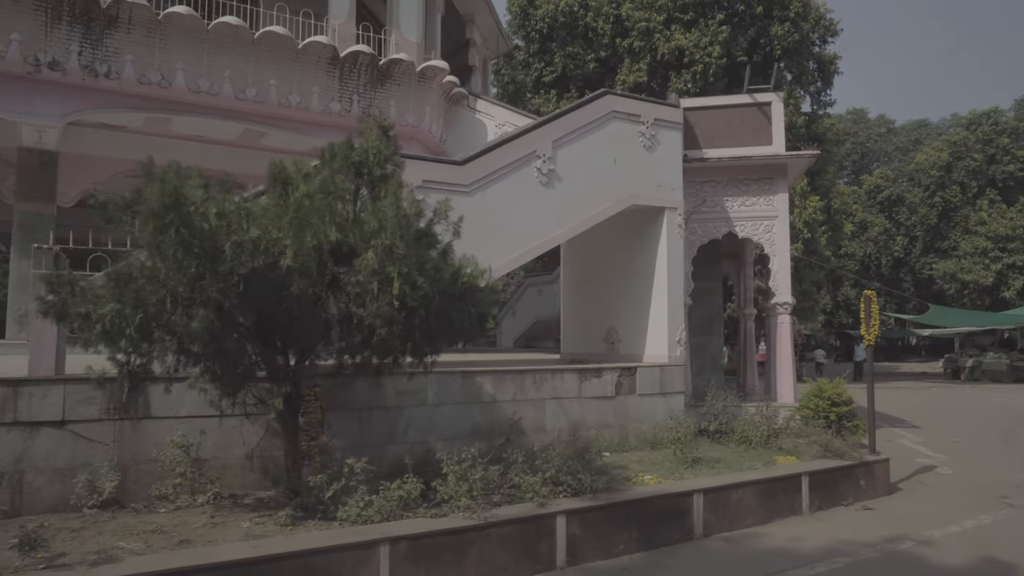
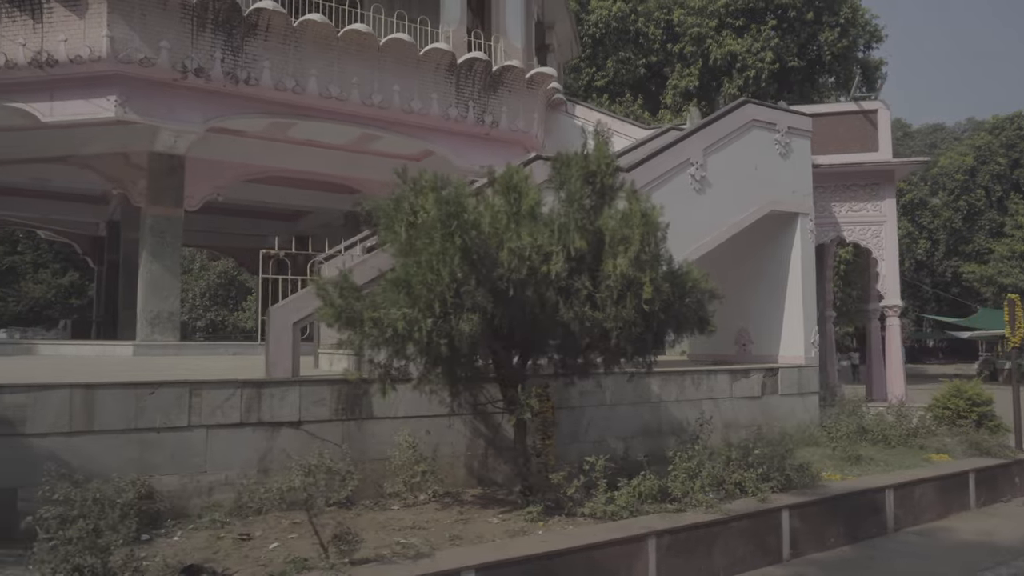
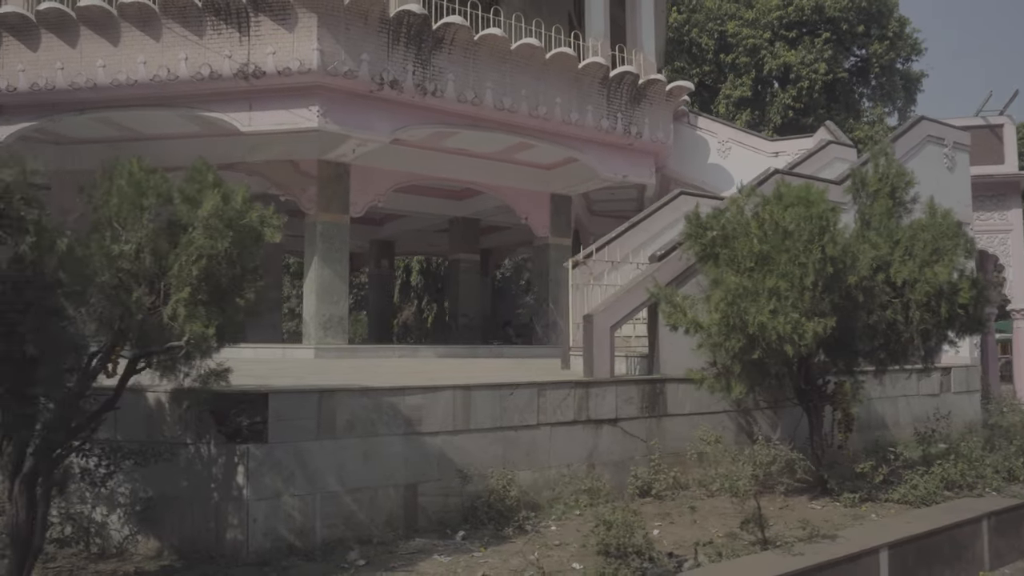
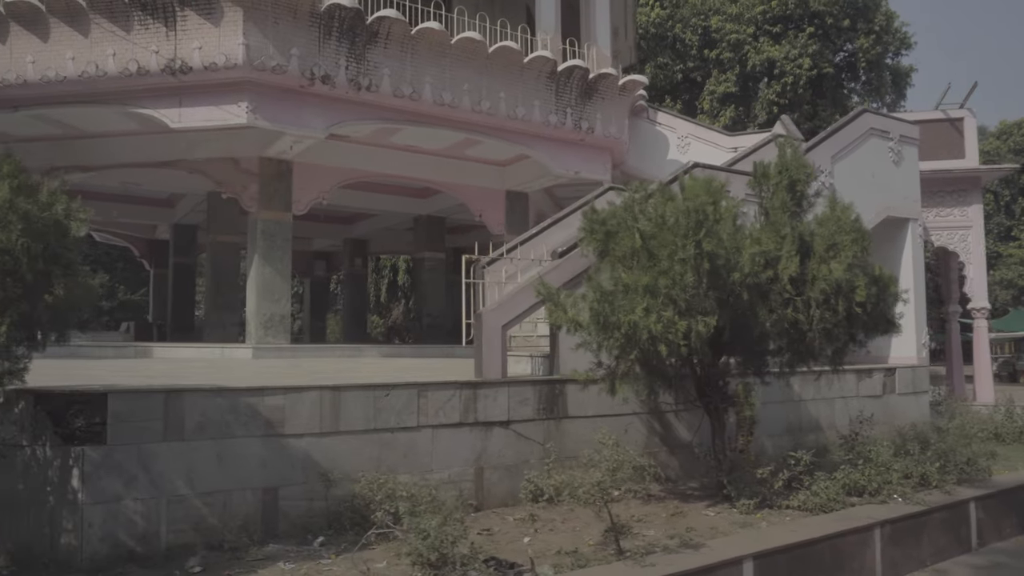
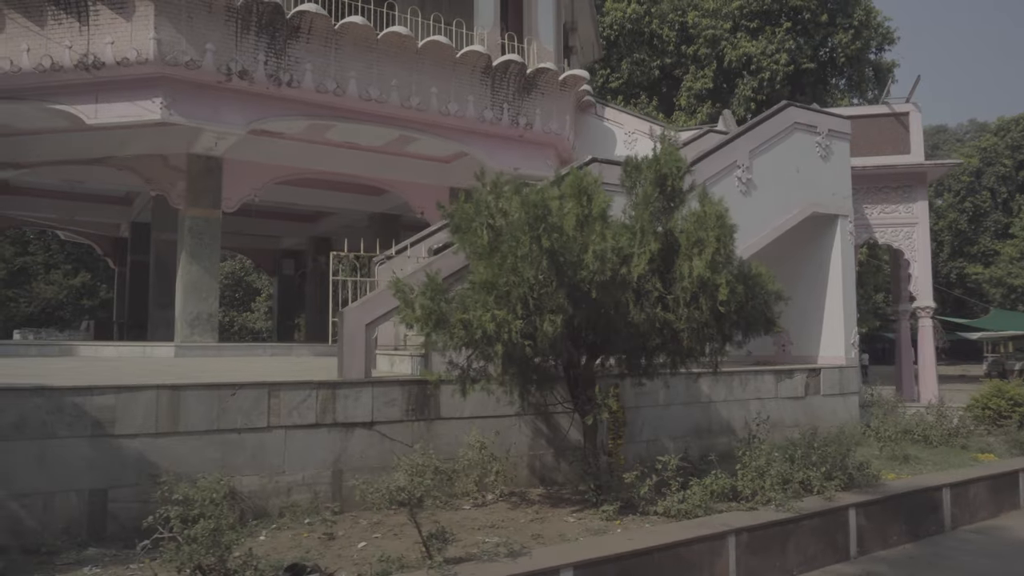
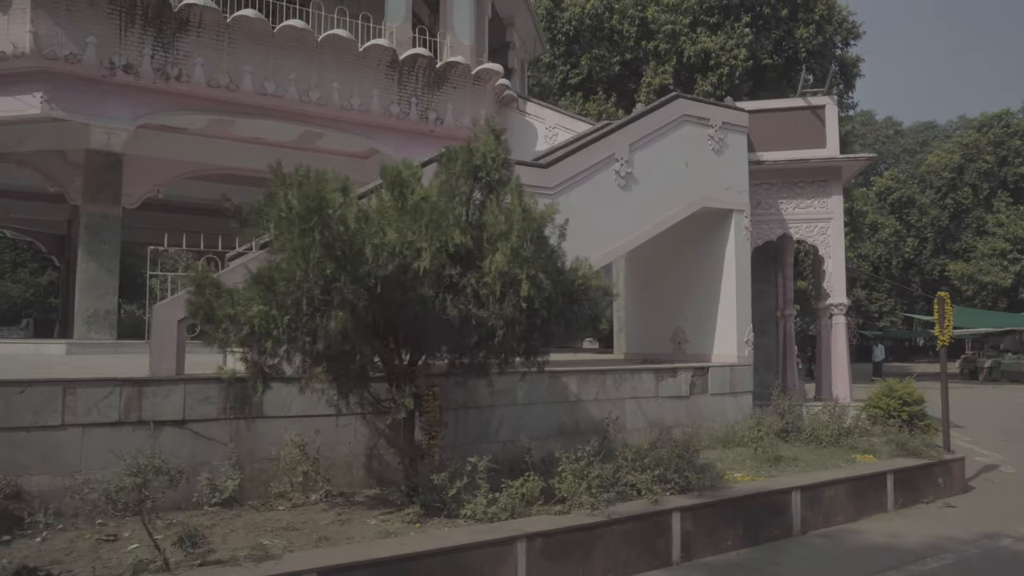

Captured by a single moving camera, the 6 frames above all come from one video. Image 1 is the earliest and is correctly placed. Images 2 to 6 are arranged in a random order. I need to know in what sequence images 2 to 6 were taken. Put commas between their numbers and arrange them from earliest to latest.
6, 2, 5, 4, 3
